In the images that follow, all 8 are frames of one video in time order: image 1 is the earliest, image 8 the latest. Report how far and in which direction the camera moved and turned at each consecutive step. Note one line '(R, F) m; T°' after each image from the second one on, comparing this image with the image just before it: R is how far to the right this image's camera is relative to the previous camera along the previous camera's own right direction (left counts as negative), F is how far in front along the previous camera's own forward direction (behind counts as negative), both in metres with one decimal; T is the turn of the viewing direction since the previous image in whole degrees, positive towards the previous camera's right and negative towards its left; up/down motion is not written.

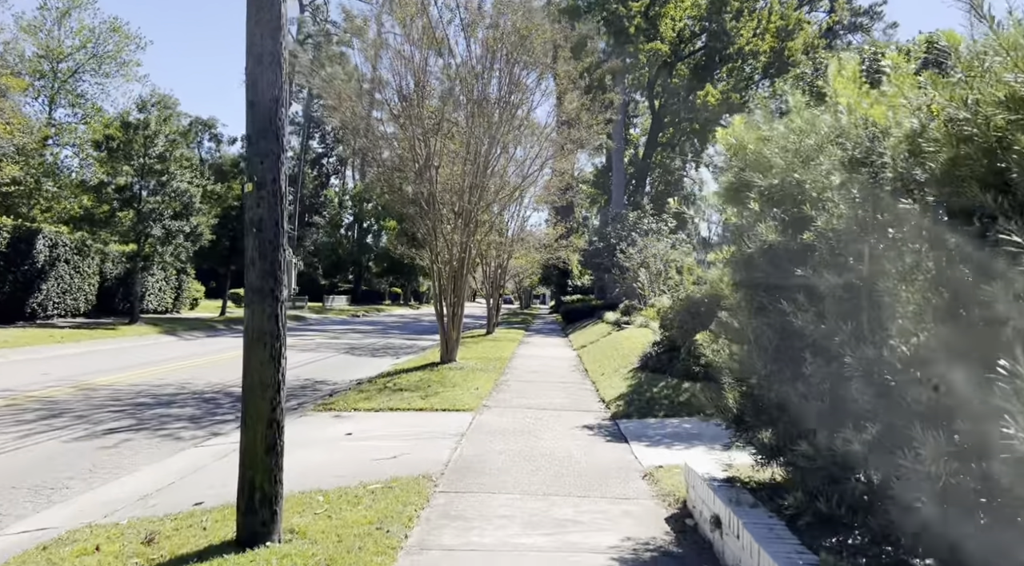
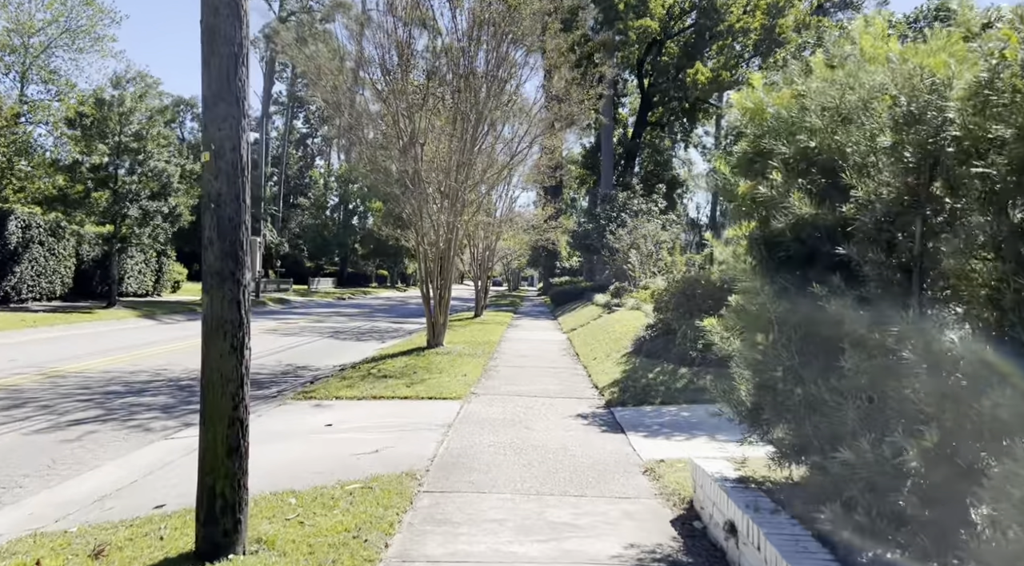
(0.0, +0.5) m; +1°
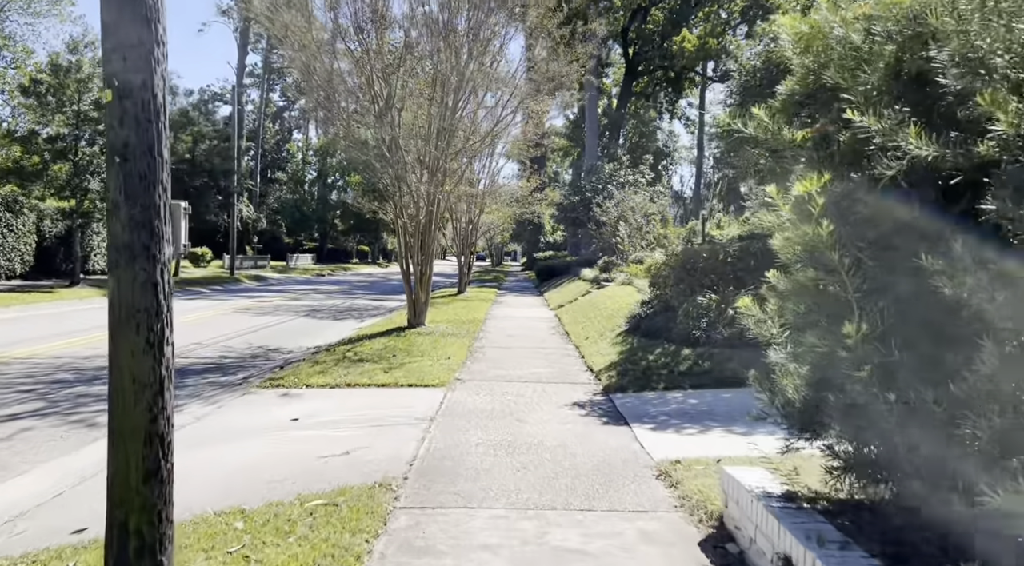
(-0.1, +0.9) m; +1°
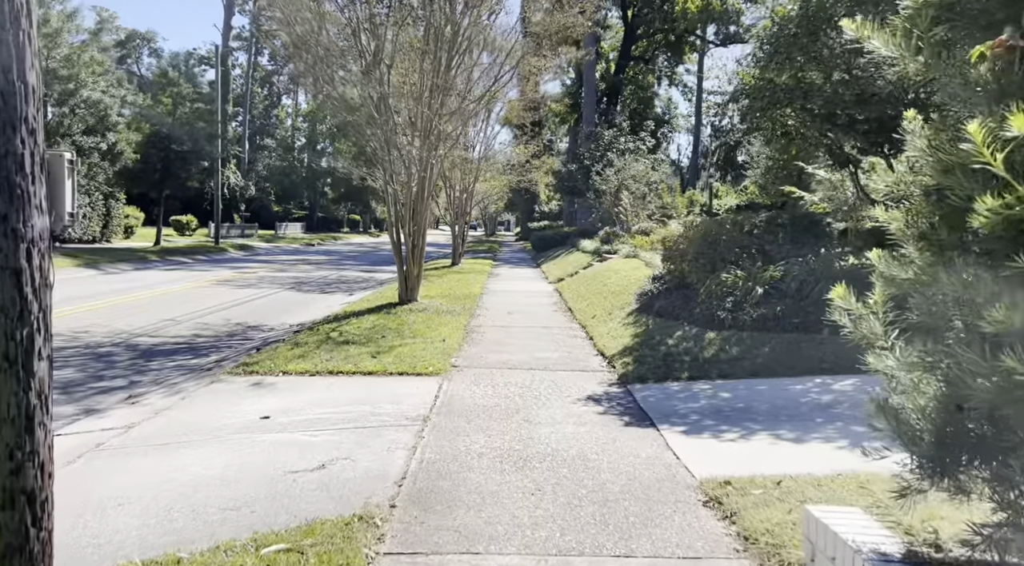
(-0.1, +1.0) m; +1°
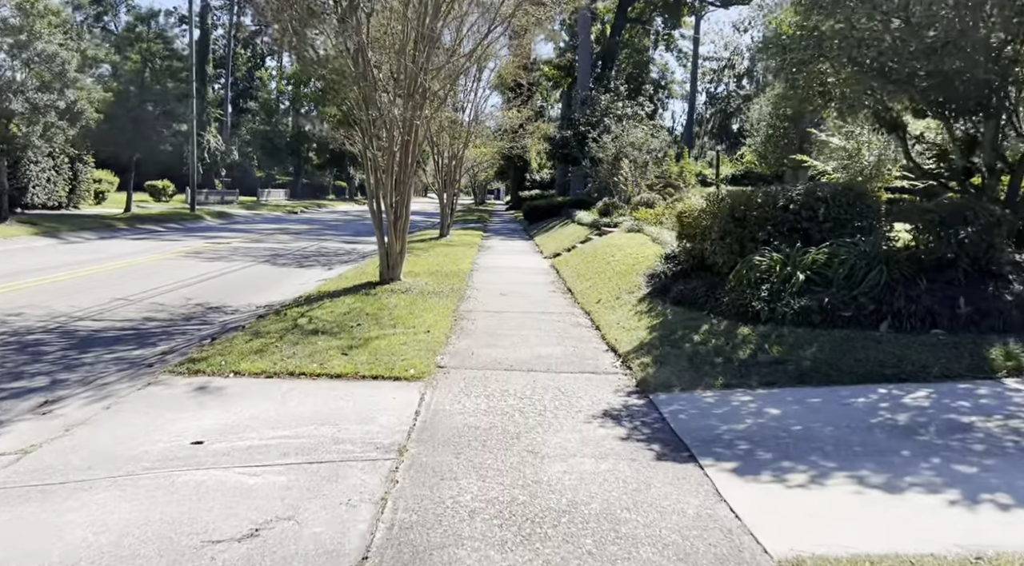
(-0.1, +1.3) m; +1°
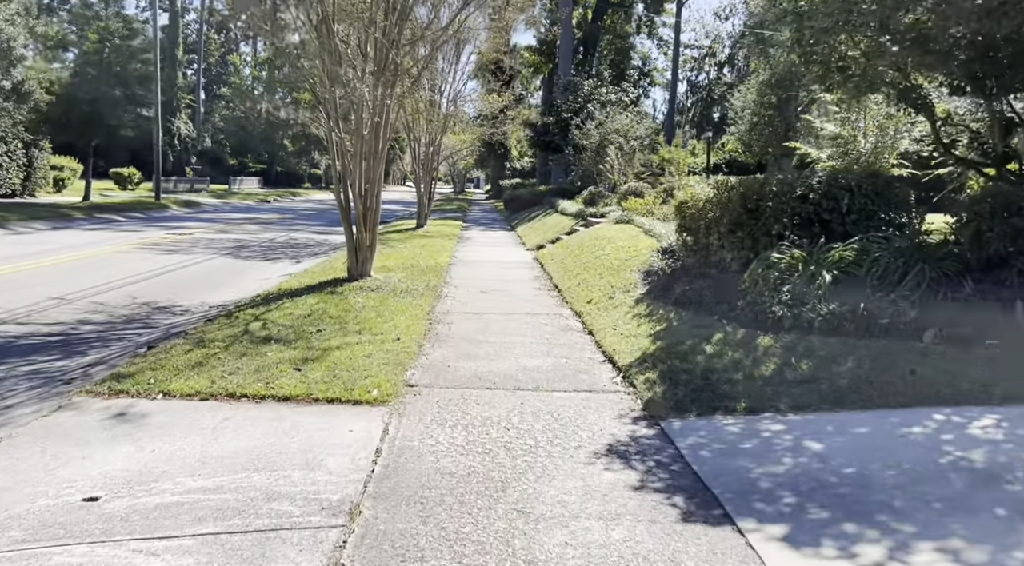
(0.0, +1.0) m; +2°
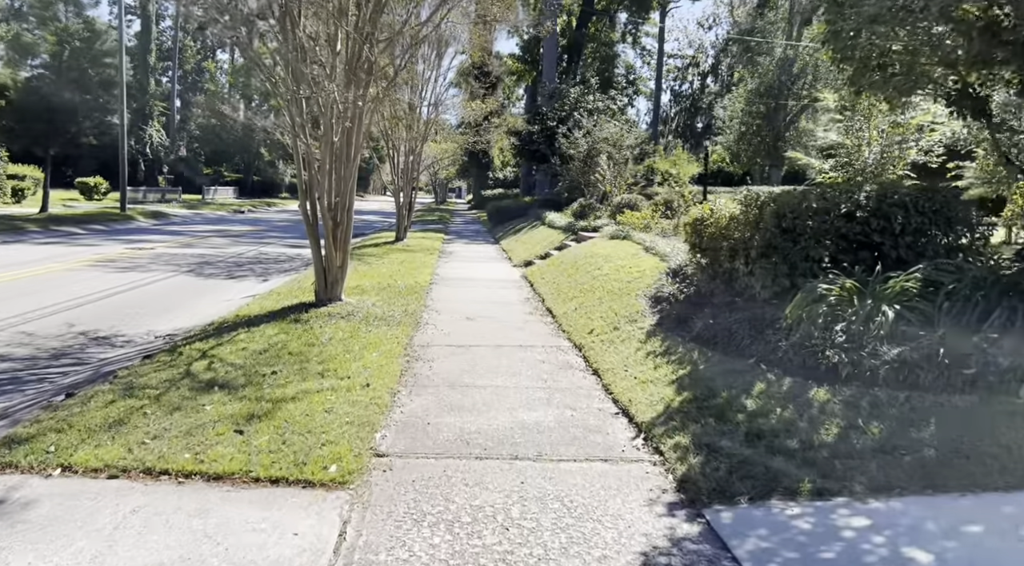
(-0.1, +1.2) m; +1°
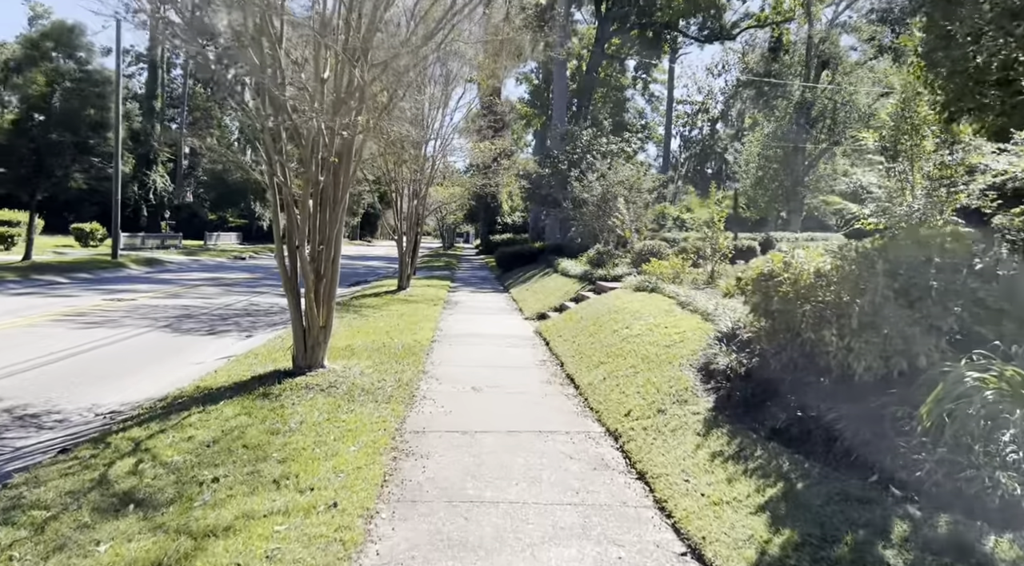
(-0.1, +1.5) m; -1°
